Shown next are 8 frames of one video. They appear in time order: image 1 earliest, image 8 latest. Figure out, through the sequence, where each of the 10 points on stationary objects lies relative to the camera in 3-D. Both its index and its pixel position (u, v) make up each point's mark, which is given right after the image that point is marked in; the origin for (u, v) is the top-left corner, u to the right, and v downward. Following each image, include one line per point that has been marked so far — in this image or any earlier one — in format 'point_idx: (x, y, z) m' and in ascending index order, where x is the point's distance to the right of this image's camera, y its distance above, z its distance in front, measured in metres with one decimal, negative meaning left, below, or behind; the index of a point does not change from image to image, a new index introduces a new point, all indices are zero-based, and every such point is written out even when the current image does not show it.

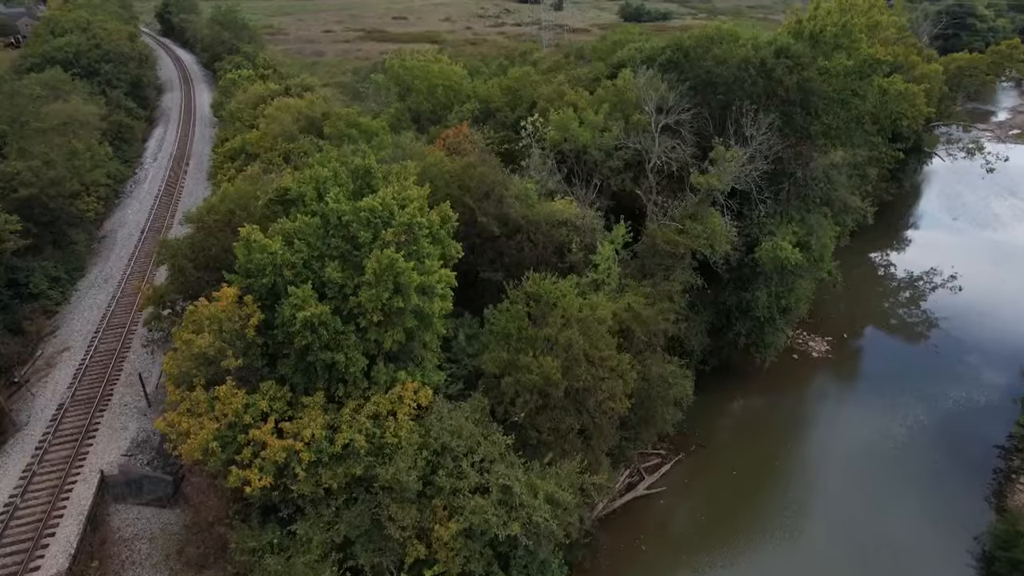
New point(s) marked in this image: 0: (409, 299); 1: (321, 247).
0: (-3.3, -0.4, +19.9) m
1: (-6.1, +1.3, +20.0) m
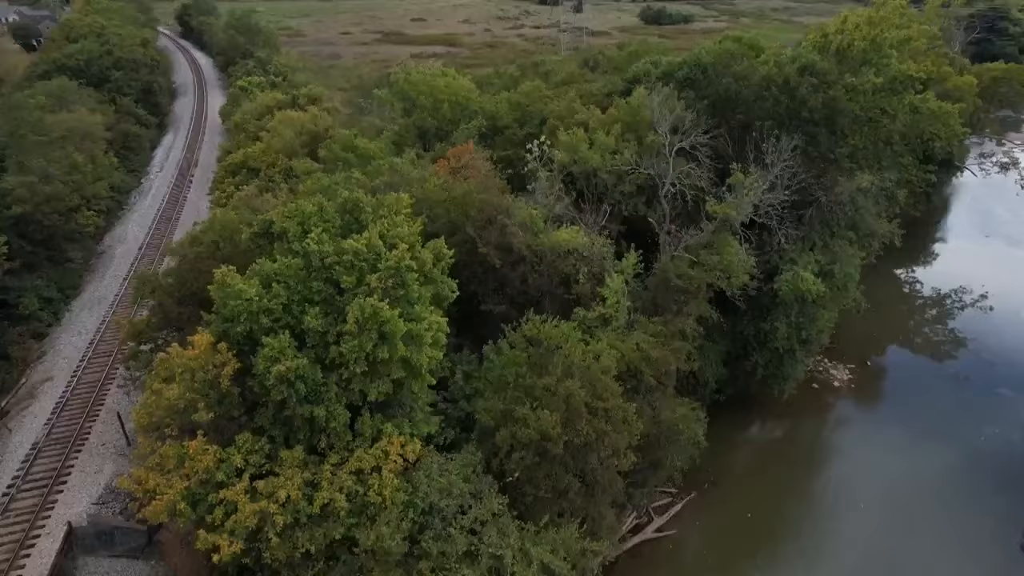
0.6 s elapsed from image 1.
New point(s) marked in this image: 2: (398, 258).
0: (-3.4, -1.8, +18.4) m
1: (-6.2, -0.1, +18.6) m
2: (-3.5, +0.8, +19.0) m
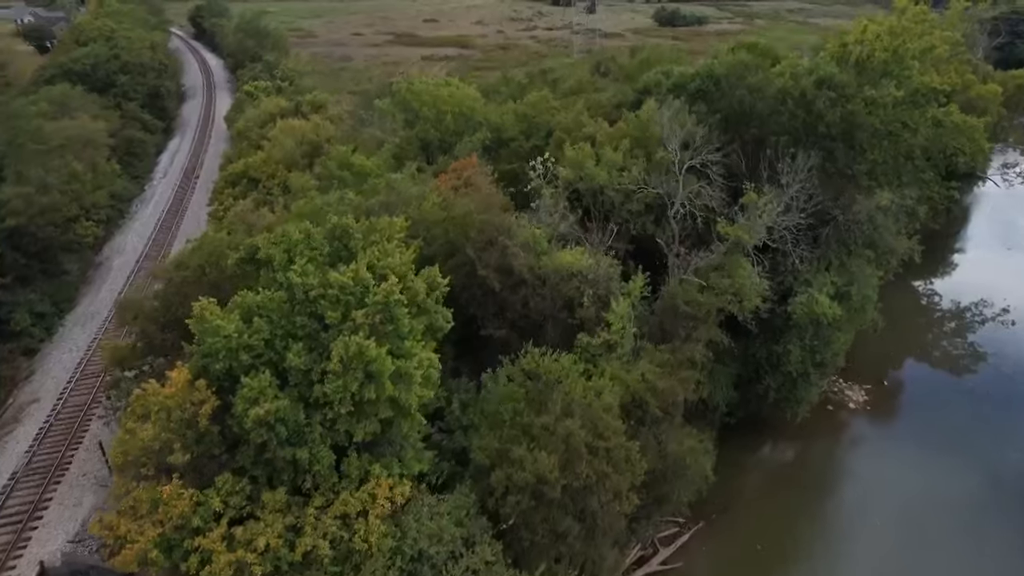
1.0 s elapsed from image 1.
0: (-3.6, -2.8, +17.3) m
1: (-6.4, -1.1, +17.5) m
2: (-3.6, -0.2, +17.9) m
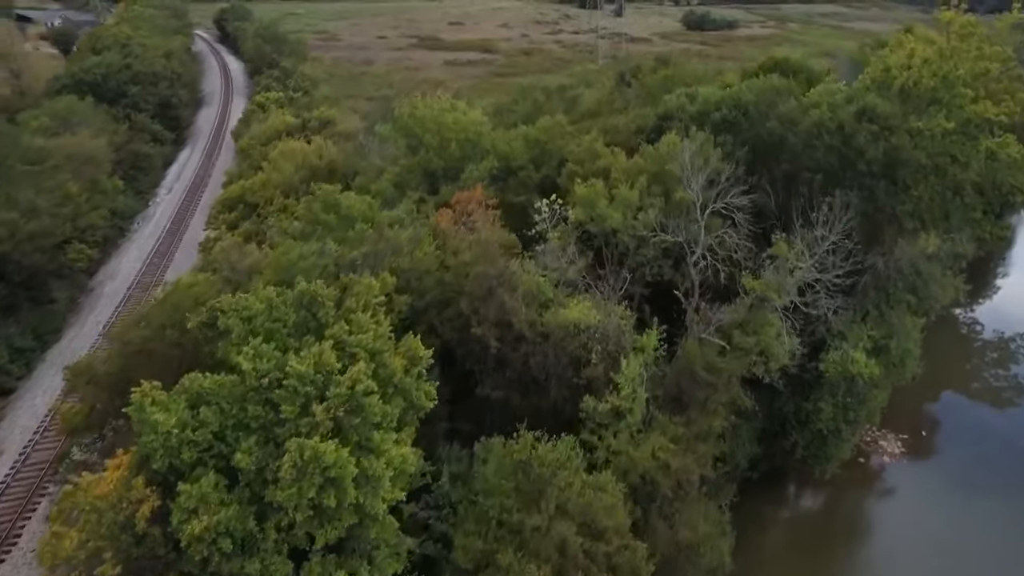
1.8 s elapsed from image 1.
0: (-4.0, -4.9, +14.9) m
1: (-6.7, -3.1, +15.3) m
2: (-4.0, -2.3, +15.5) m
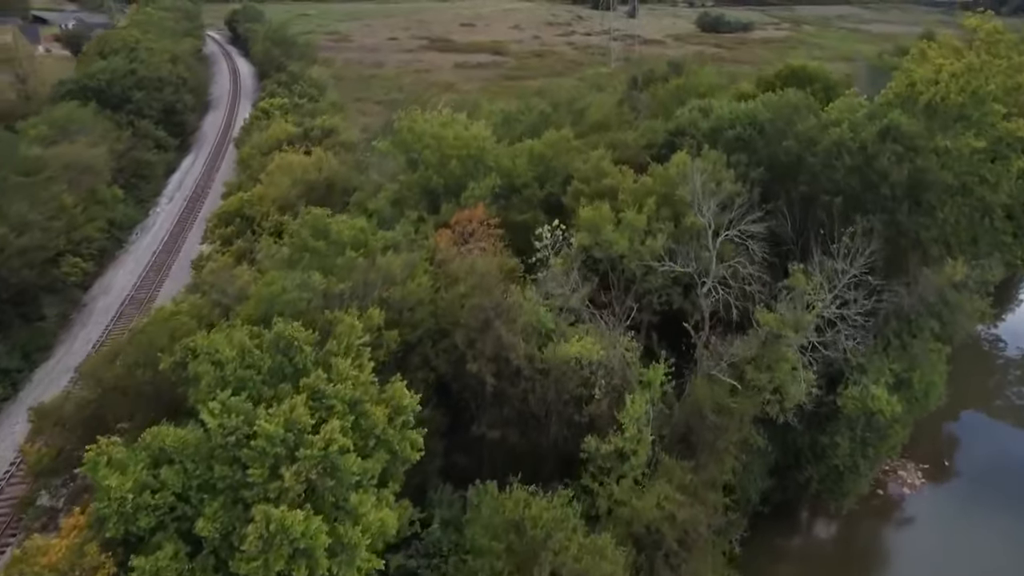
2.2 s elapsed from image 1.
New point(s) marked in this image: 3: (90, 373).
0: (-4.2, -6.0, +13.6) m
1: (-7.0, -4.2, +14.0) m
2: (-4.2, -3.4, +14.2) m
3: (-12.8, -2.5, +19.3) m
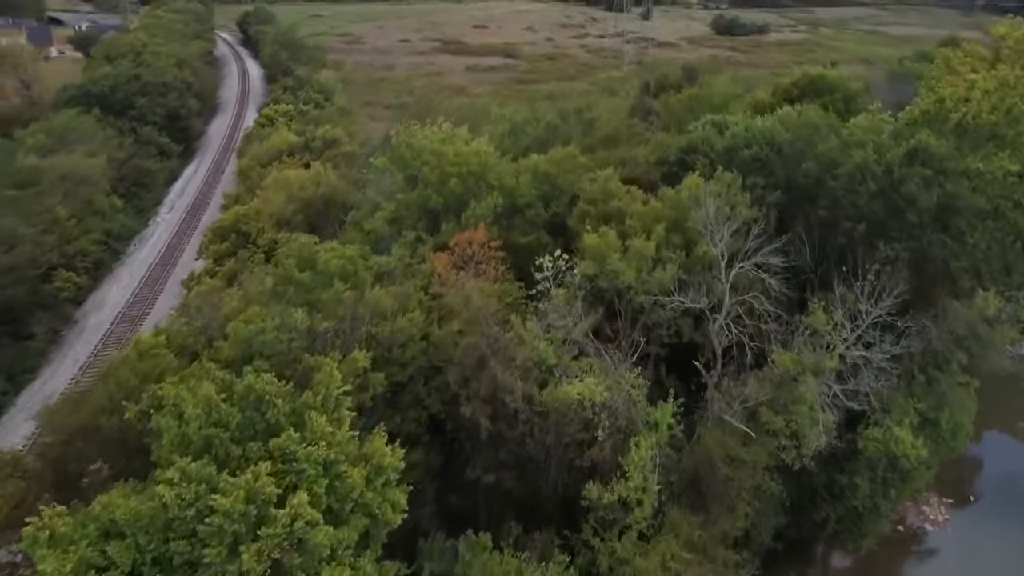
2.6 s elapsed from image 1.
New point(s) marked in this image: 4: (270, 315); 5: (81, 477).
0: (-4.5, -7.2, +12.2) m
1: (-7.2, -5.3, +12.7) m
2: (-4.4, -4.5, +12.8) m
3: (-12.9, -3.6, +18.1) m
4: (-7.4, -0.8, +19.6) m
5: (-11.8, -5.3, +16.9) m
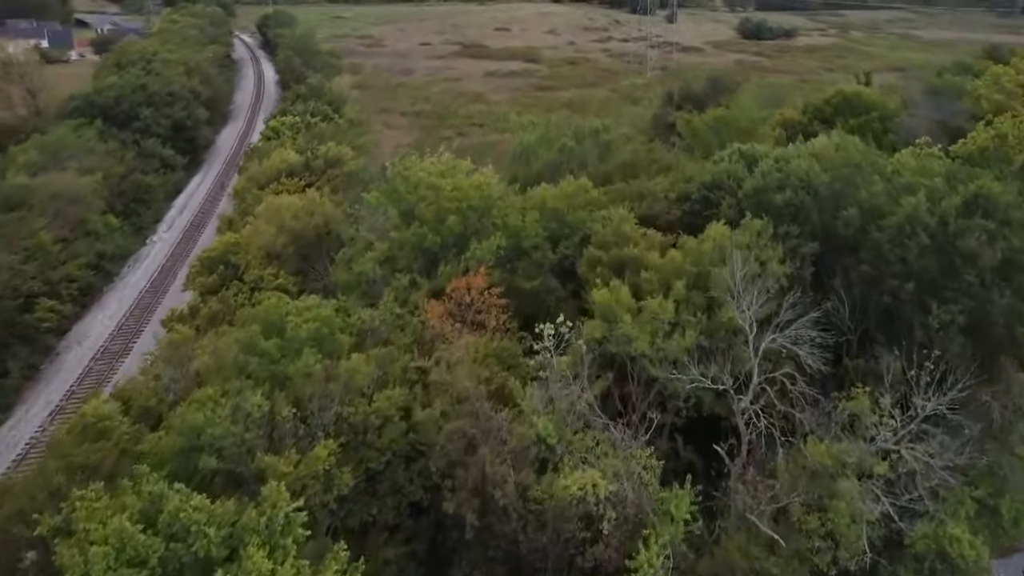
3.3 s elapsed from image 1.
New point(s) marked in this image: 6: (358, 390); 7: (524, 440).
0: (-5.1, -9.3, +9.6) m
1: (-7.8, -7.4, +10.2) m
2: (-5.0, -6.6, +10.2) m
3: (-13.3, -5.6, +15.7) m
4: (-7.7, -2.9, +17.1) m
5: (-12.2, -7.3, +14.5) m
6: (-4.5, -2.9, +19.1) m
7: (+0.5, -4.6, +18.9) m
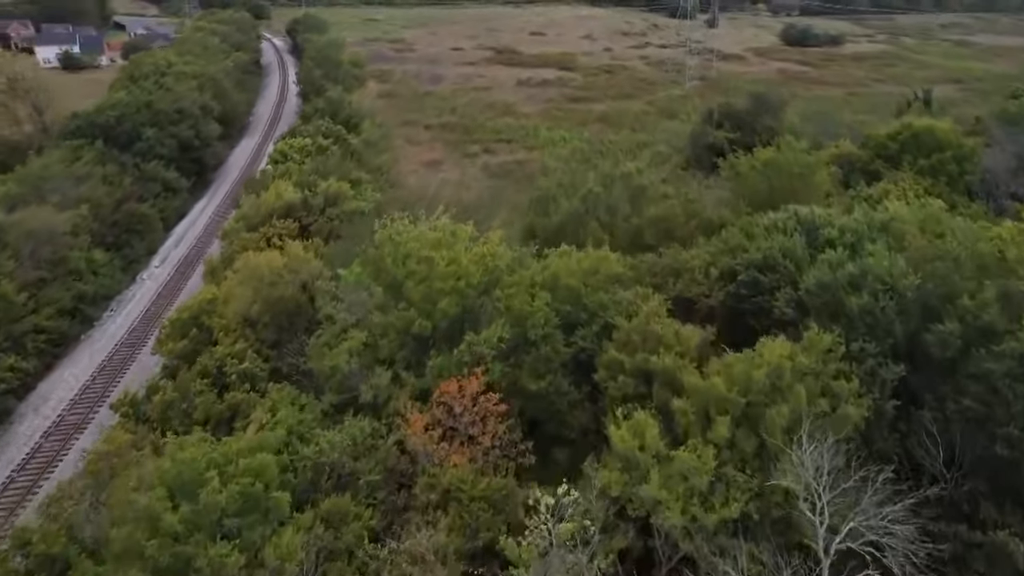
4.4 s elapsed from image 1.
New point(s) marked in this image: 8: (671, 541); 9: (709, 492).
0: (-6.1, -12.8, +5.2) m
1: (-8.7, -10.8, +5.8) m
2: (-5.8, -10.1, +5.7) m
3: (-13.8, -8.8, +11.6) m
4: (-8.1, -6.3, +12.7) m
5: (-12.9, -10.6, +10.3) m
6: (-4.9, -6.4, +14.6) m
7: (0.0, -8.3, +14.1) m
8: (+4.3, -6.6, +16.6) m
9: (+5.3, -5.0, +16.7) m
